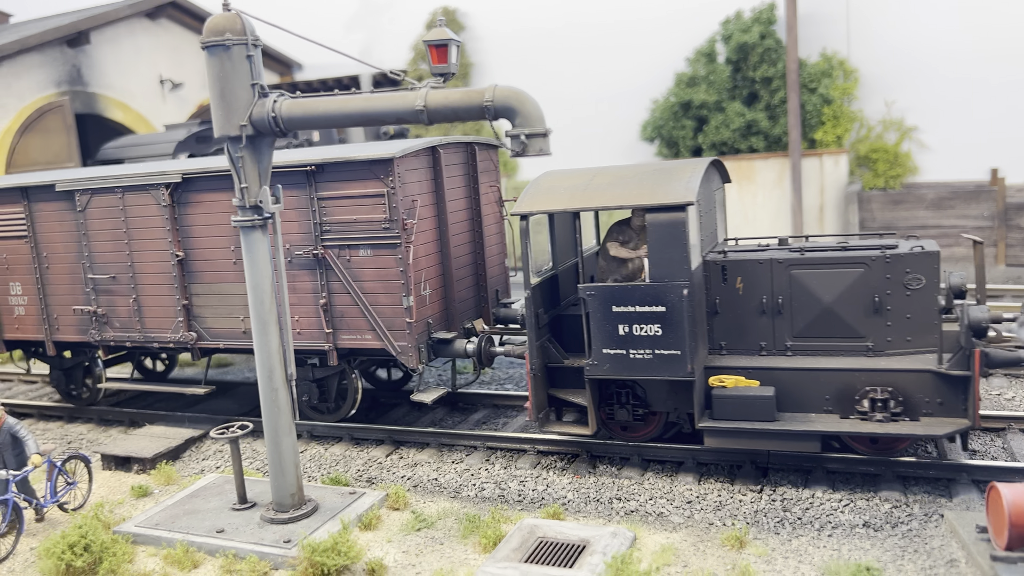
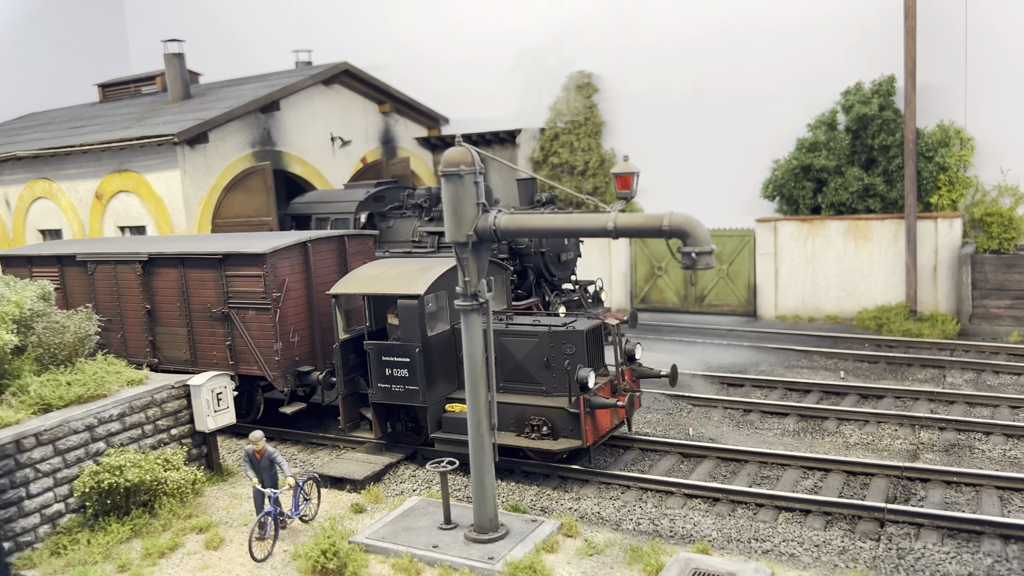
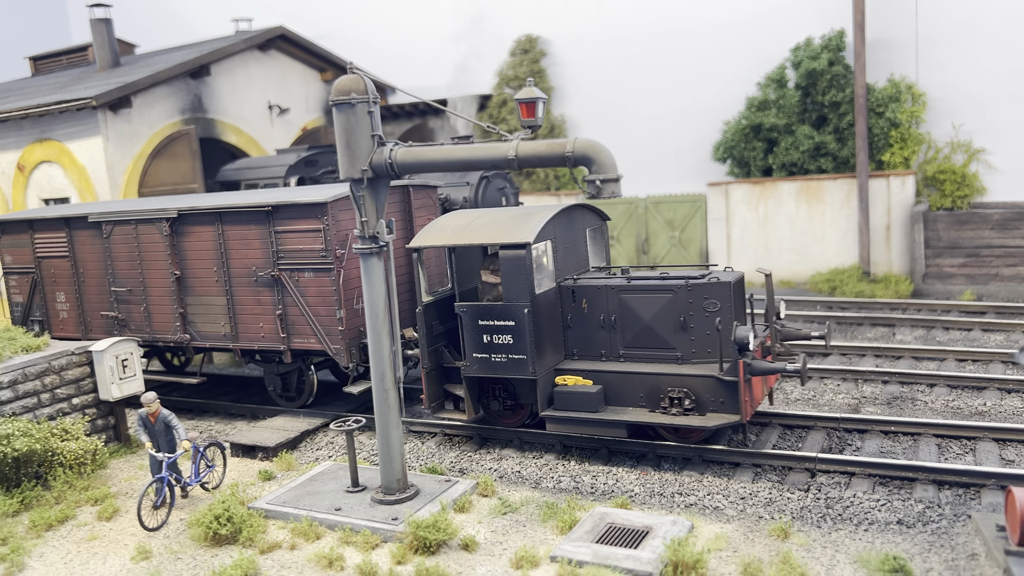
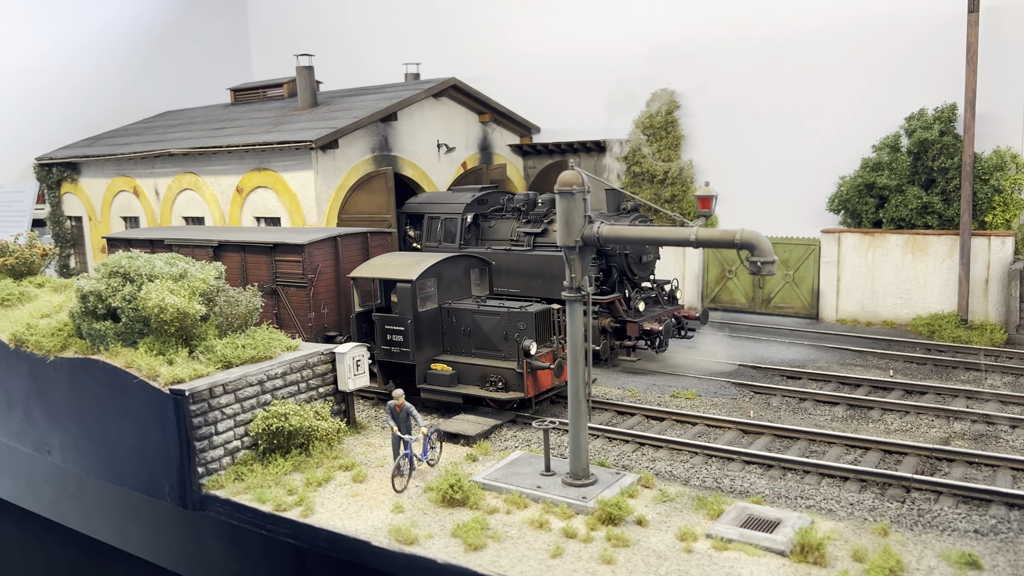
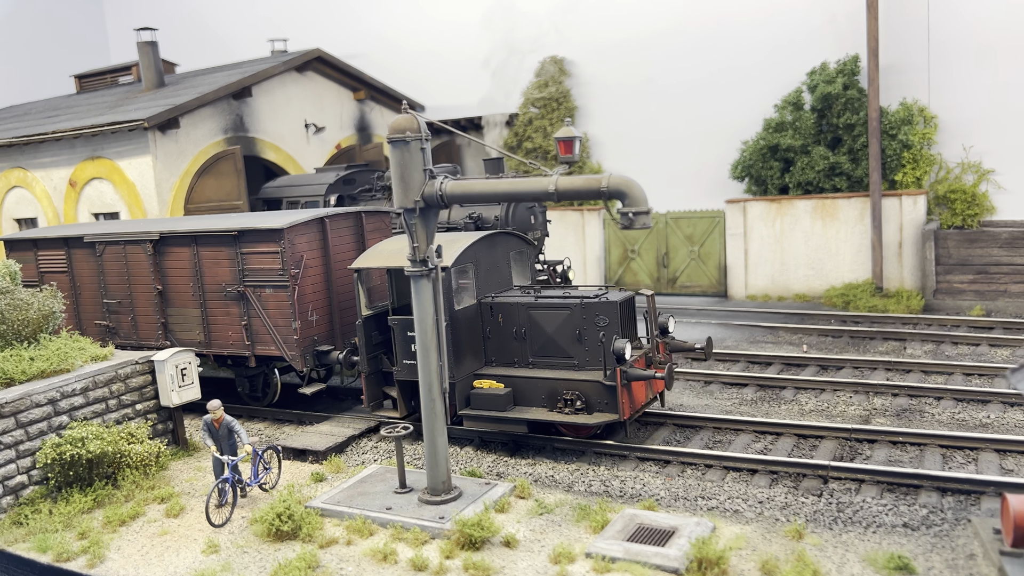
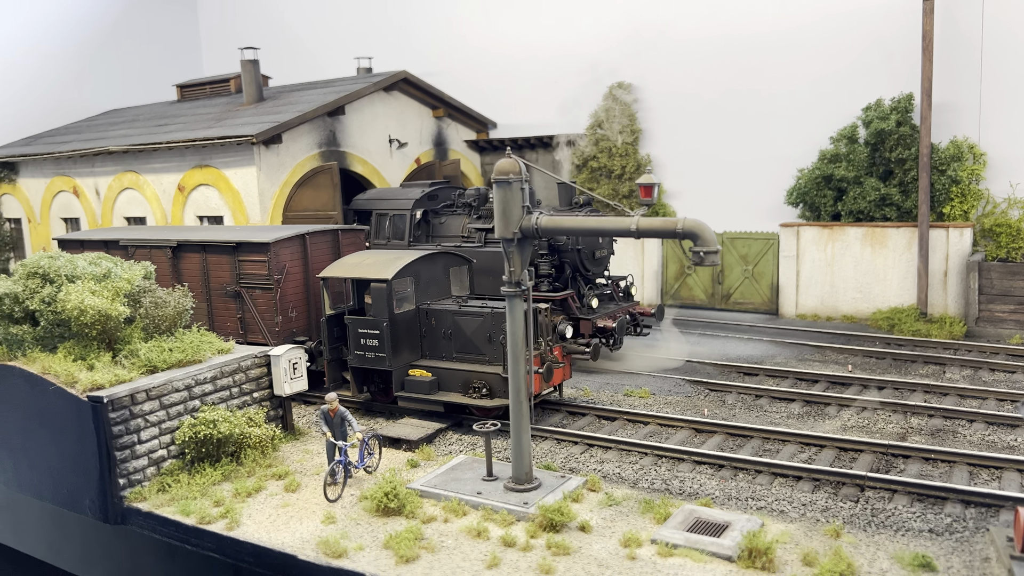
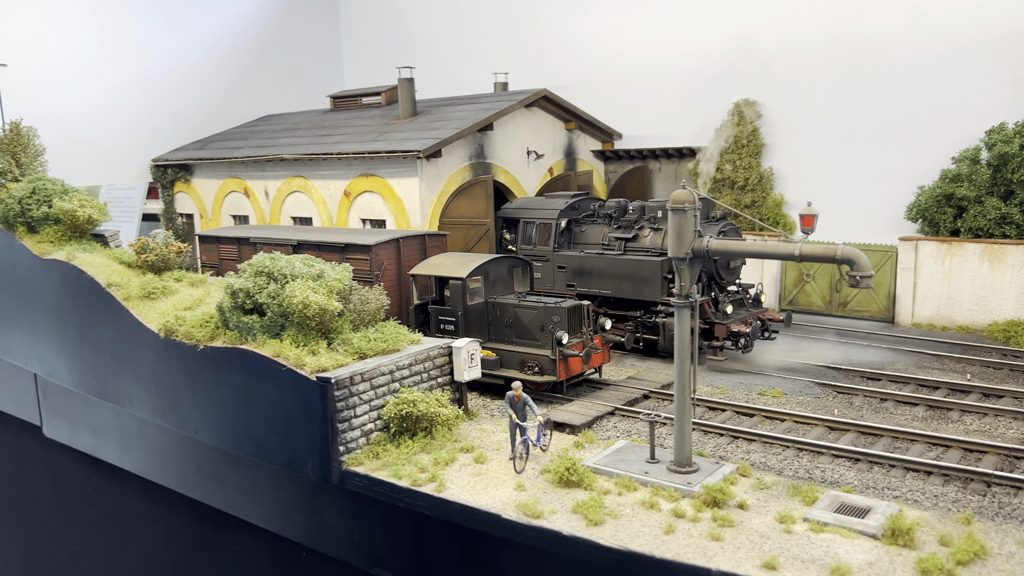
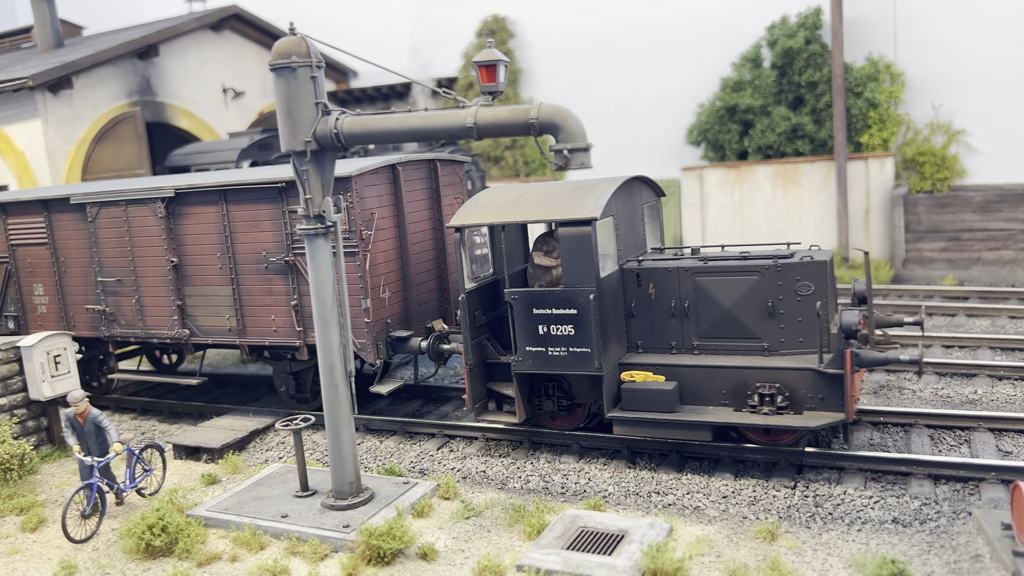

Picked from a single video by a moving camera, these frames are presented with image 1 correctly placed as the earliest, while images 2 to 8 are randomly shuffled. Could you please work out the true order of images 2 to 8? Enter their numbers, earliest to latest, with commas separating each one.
8, 3, 5, 2, 6, 4, 7
